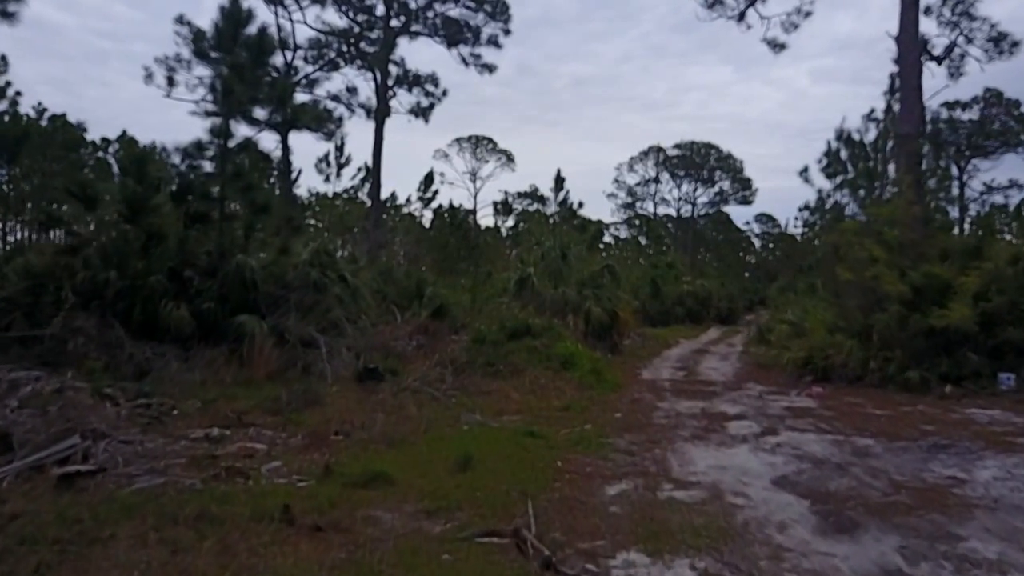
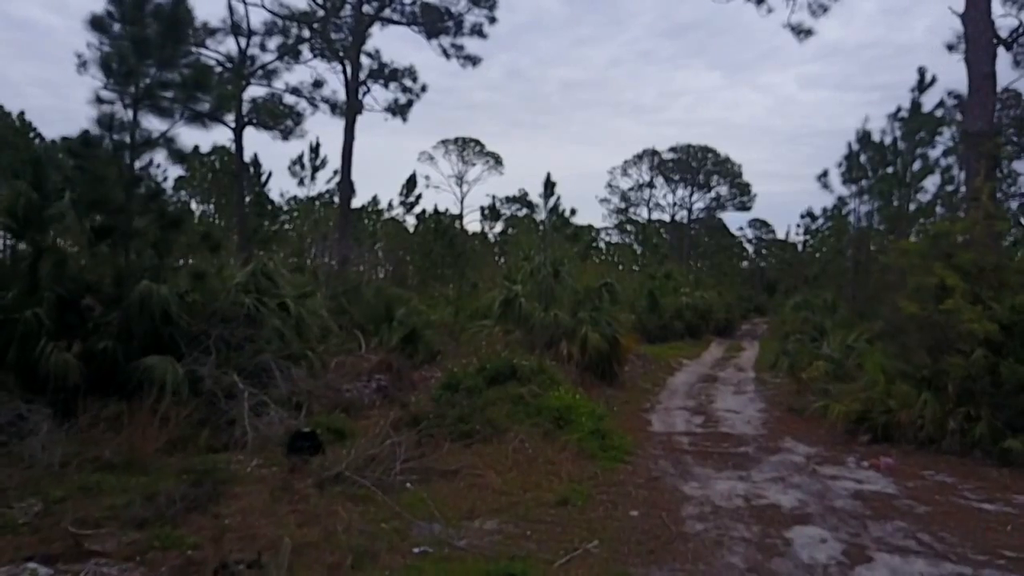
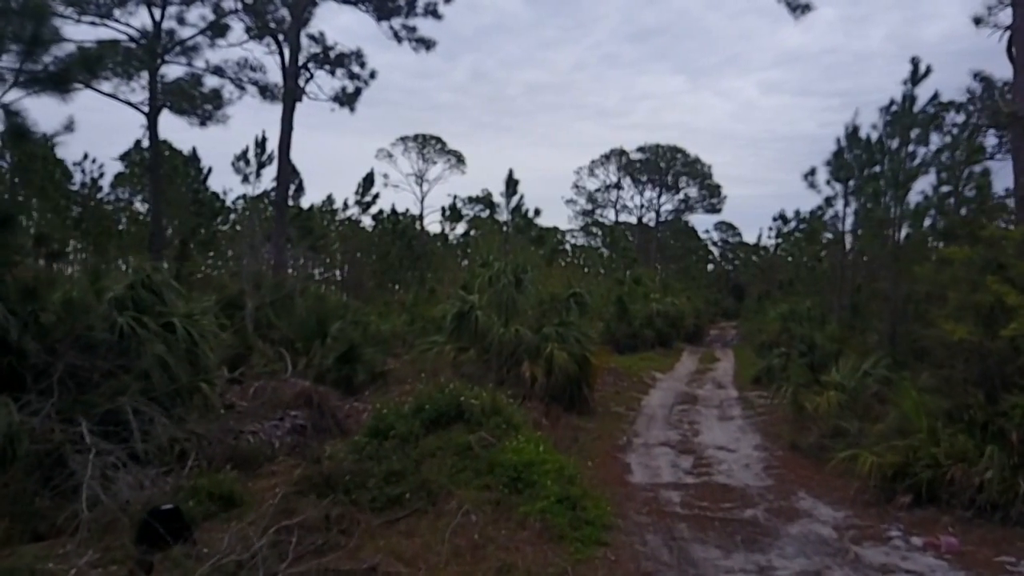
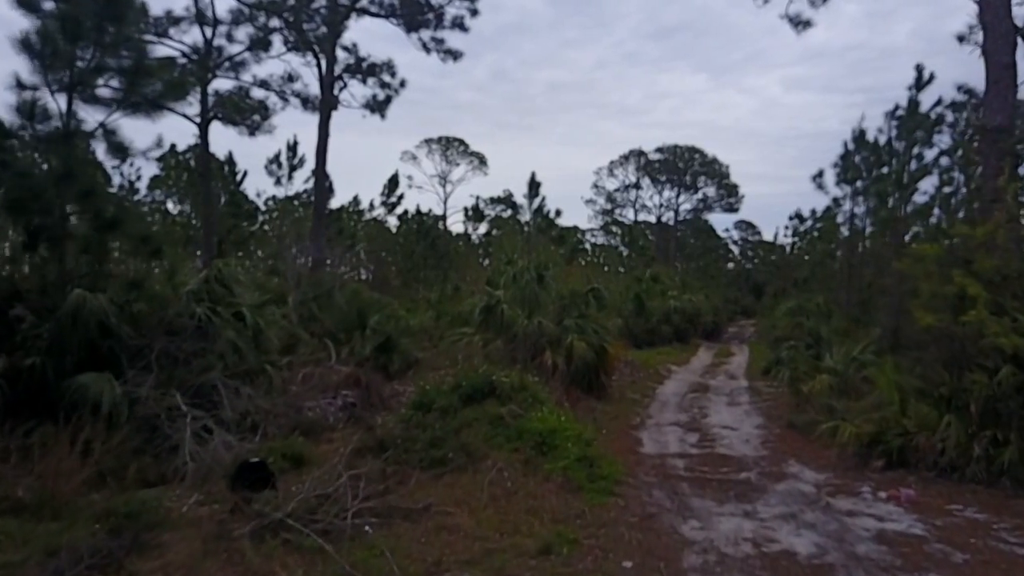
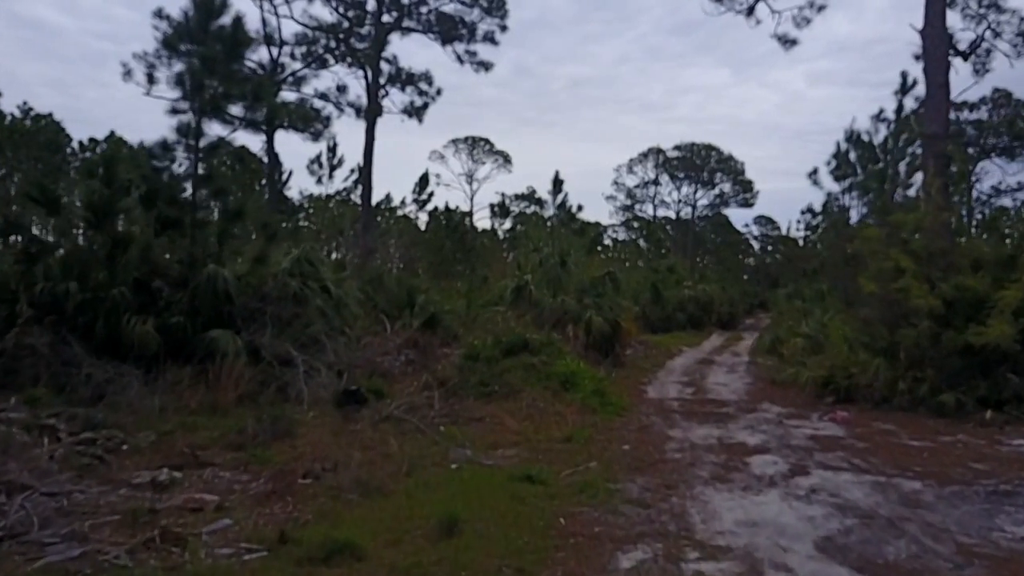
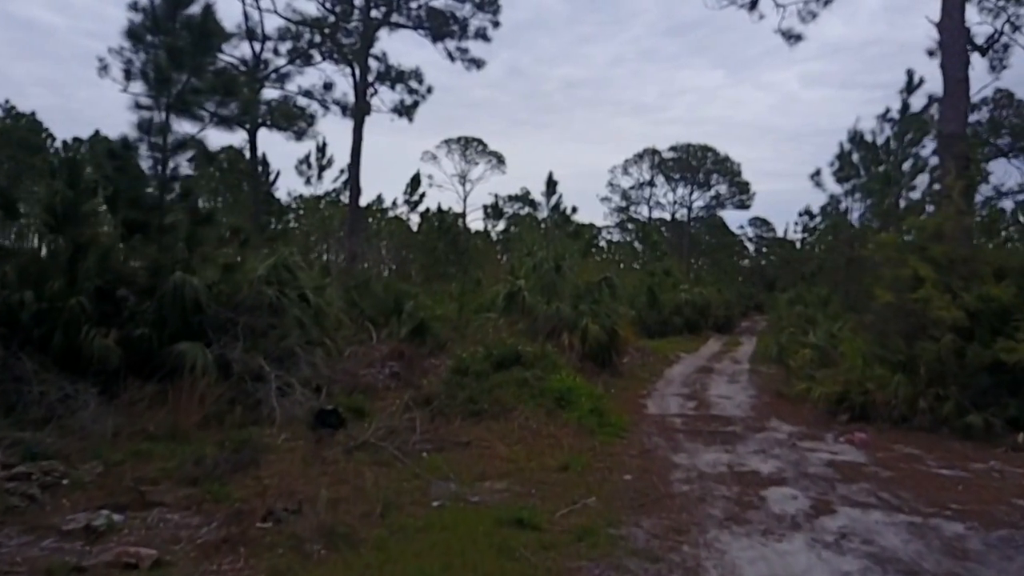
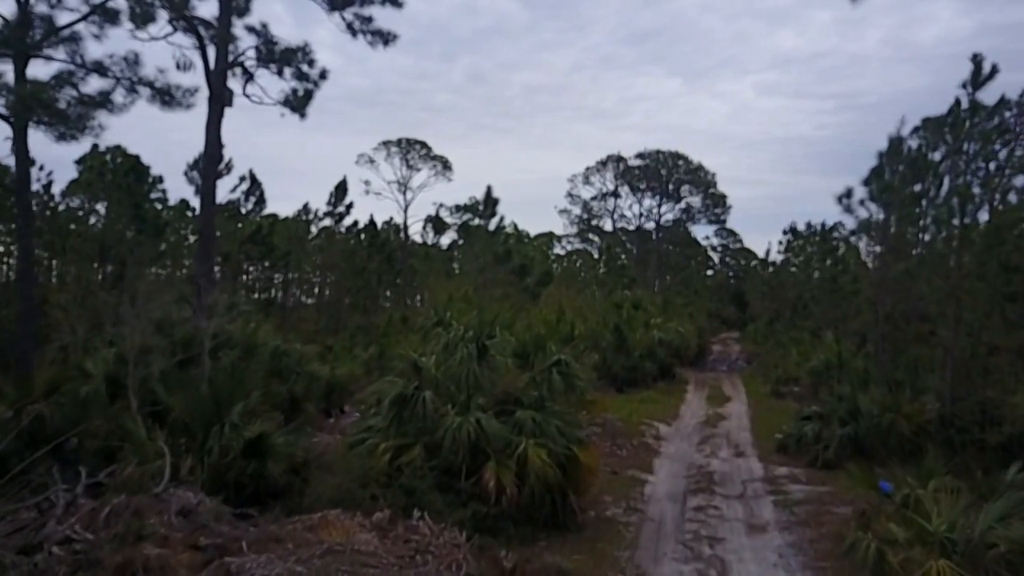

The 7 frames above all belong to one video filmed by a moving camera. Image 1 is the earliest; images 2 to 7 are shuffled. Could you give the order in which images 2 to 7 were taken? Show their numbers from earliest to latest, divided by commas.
5, 6, 2, 4, 3, 7
